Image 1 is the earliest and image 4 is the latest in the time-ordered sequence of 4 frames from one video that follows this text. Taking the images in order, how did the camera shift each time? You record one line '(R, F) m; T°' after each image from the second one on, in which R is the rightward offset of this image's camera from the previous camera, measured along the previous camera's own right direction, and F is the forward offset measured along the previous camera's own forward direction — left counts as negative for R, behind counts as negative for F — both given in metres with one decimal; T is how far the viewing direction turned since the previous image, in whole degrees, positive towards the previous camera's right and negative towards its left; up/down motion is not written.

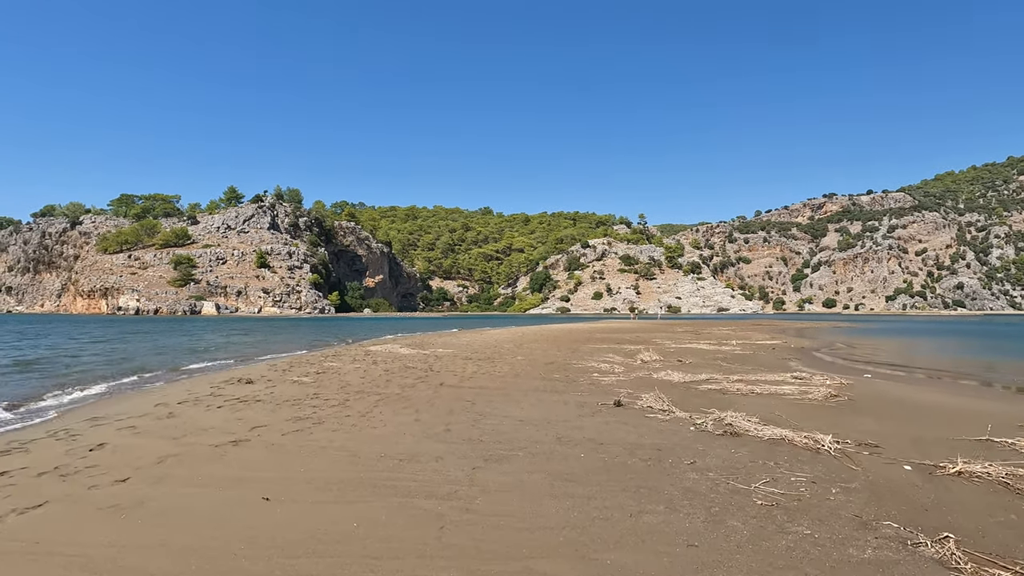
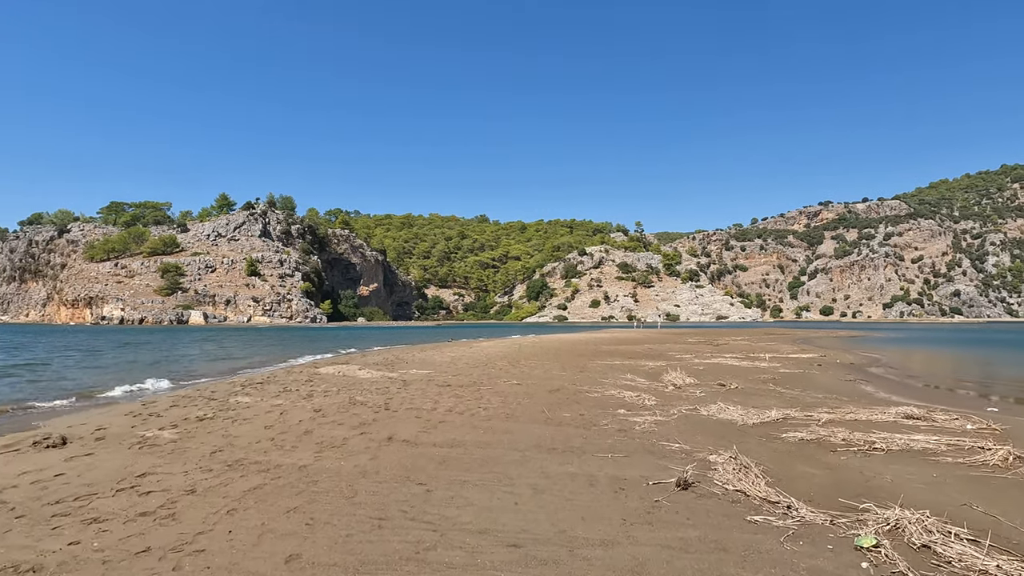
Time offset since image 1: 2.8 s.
(+0.1, +4.4) m; 0°
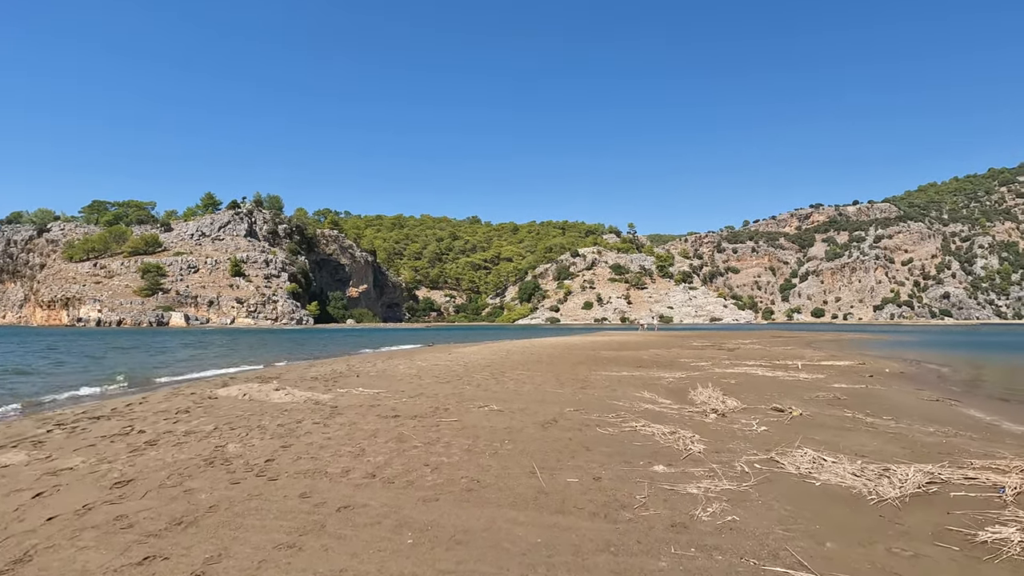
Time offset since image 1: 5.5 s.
(+0.3, +4.2) m; +1°
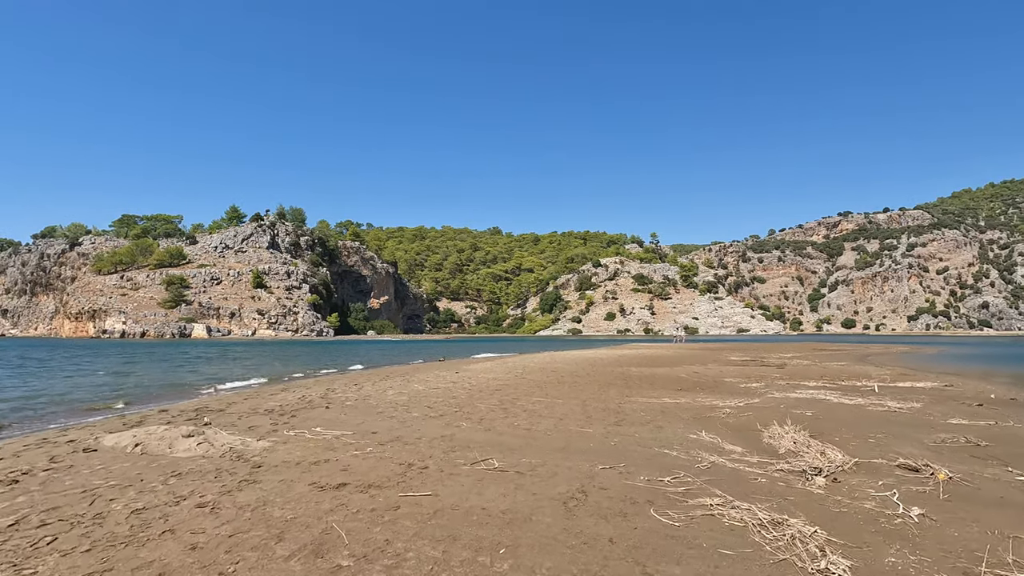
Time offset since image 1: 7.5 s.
(+0.2, +3.2) m; -2°
